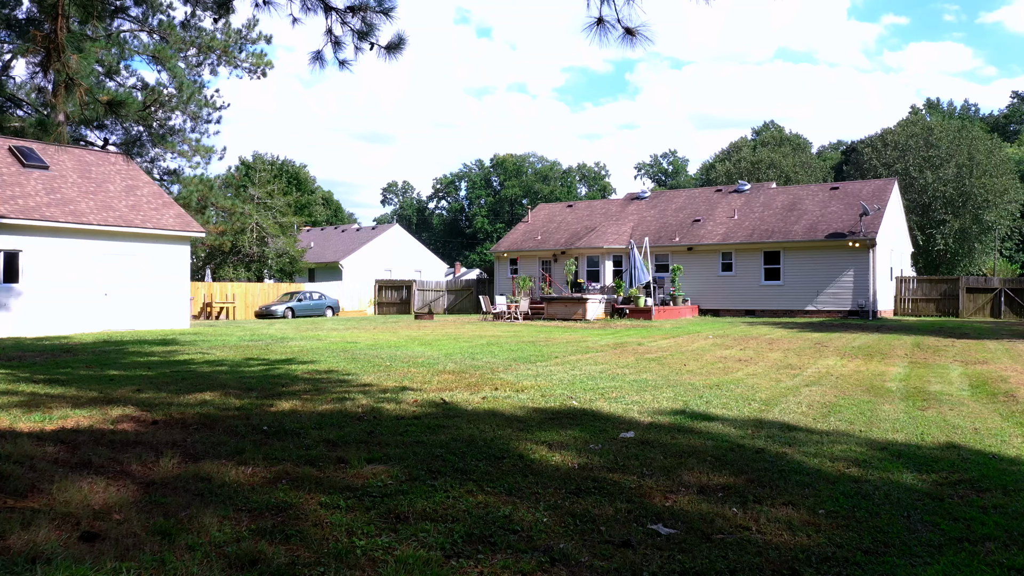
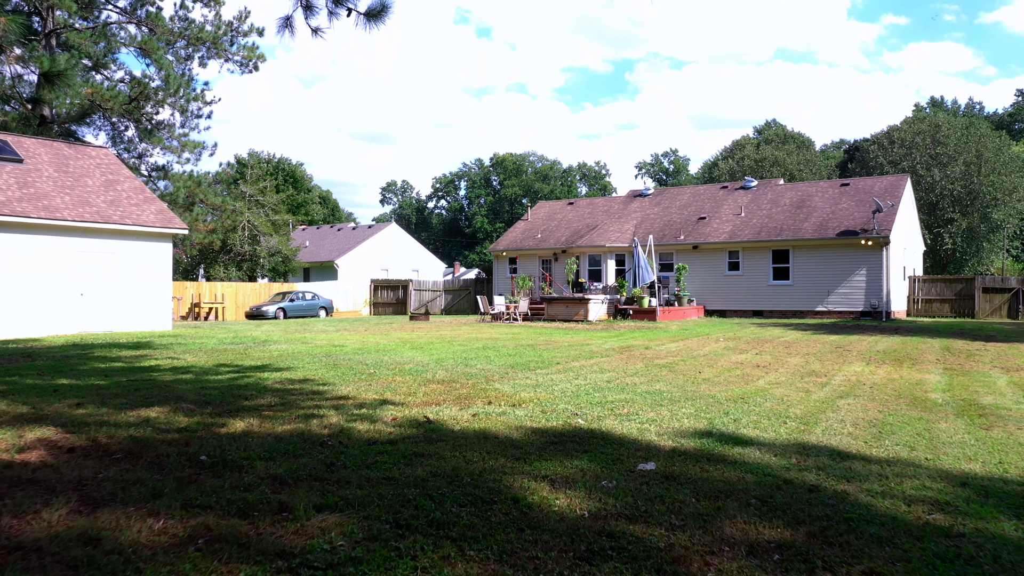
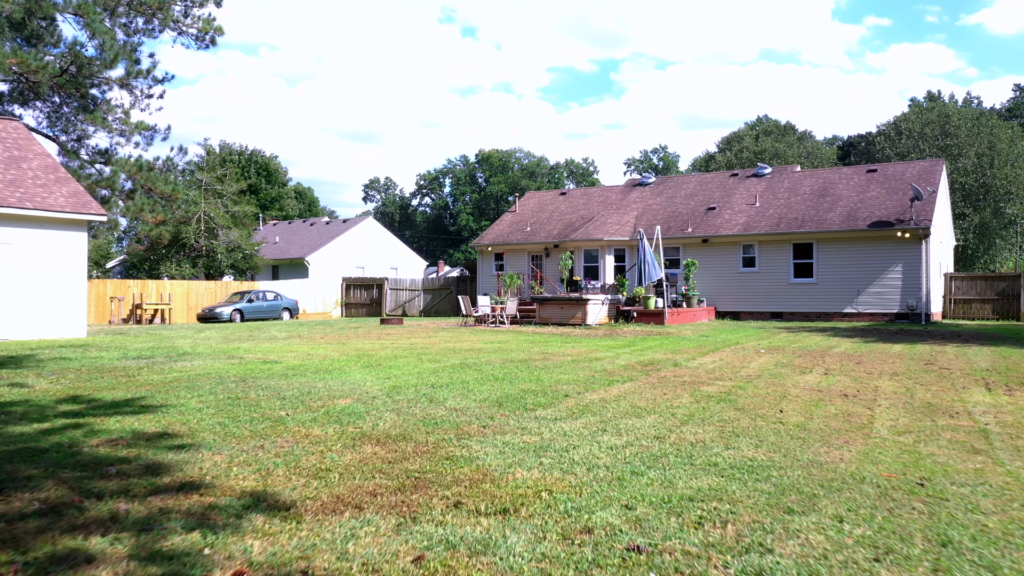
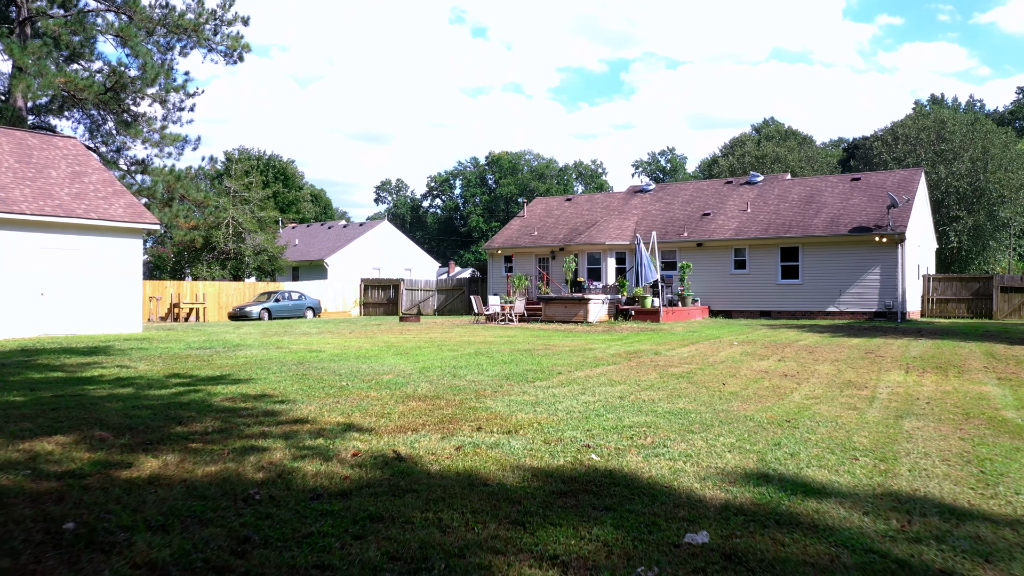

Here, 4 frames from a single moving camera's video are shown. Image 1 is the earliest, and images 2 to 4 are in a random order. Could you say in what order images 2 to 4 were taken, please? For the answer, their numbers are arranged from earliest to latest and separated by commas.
2, 4, 3
